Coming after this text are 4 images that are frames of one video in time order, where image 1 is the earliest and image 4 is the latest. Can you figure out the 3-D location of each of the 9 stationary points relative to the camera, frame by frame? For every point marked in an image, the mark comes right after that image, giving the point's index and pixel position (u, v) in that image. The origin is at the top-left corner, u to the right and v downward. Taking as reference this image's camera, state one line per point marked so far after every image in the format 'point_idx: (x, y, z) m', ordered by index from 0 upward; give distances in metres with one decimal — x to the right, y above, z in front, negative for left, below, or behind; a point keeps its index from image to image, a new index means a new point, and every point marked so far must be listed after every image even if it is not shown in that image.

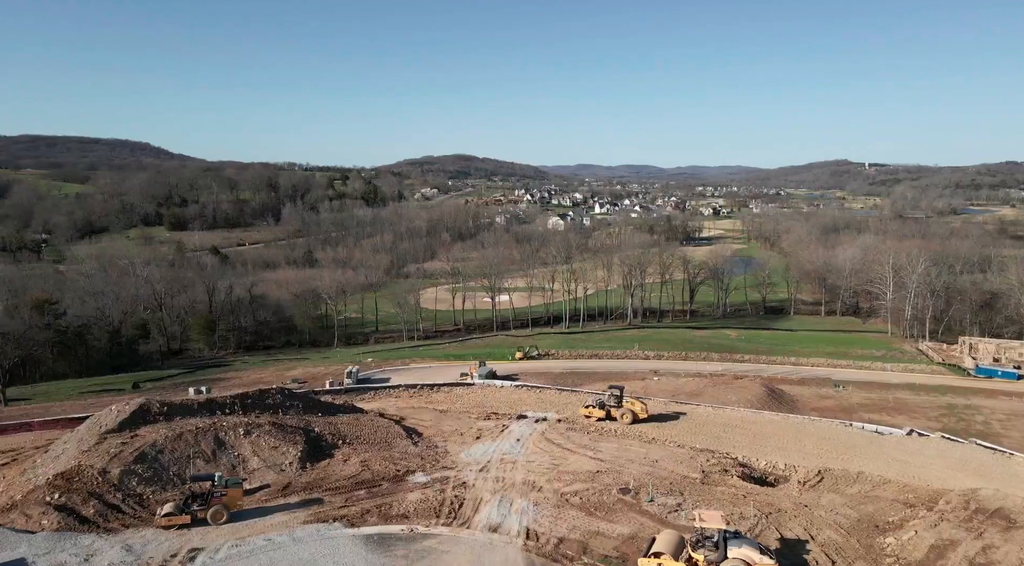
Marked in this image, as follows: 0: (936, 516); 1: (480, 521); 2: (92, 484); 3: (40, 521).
0: (+11.4, -6.3, +18.5) m
1: (-0.9, -6.6, +19.4) m
2: (-11.7, -5.6, +19.5) m
3: (-12.2, -6.1, +18.1) m
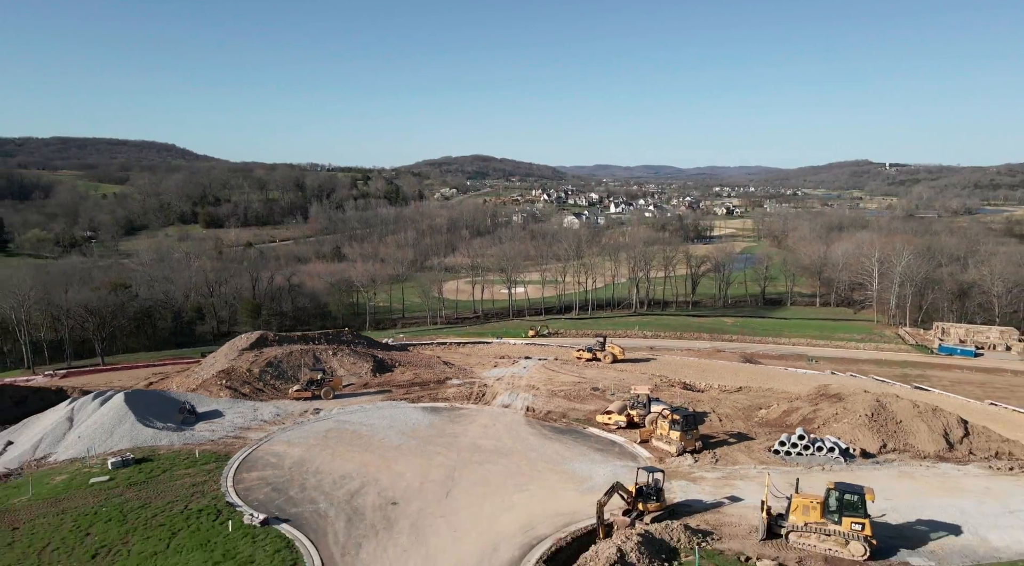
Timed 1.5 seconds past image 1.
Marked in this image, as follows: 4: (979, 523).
0: (+11.6, -4.8, +28.2) m
1: (-0.7, -5.0, +29.4) m
2: (-11.4, -4.0, +29.8) m
3: (-12.0, -4.5, +28.5) m
4: (+12.1, -6.2, +18.1) m
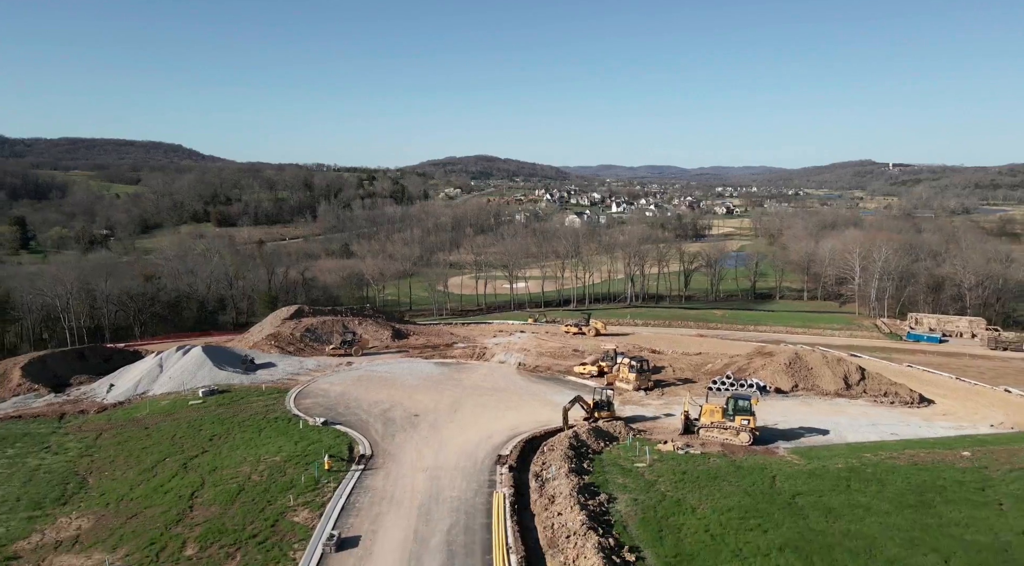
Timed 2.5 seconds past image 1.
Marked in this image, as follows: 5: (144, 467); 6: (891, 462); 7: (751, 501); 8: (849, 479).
0: (+11.3, -3.7, +34.8) m
1: (-0.9, -4.0, +36.1) m
2: (-11.7, -2.9, +36.5) m
3: (-12.3, -3.4, +35.2) m
4: (+11.8, -5.2, +24.7) m
5: (-10.5, -5.2, +19.9) m
6: (+10.5, -5.0, +19.3) m
7: (+5.7, -5.1, +16.4) m
8: (+8.7, -5.0, +17.9) m
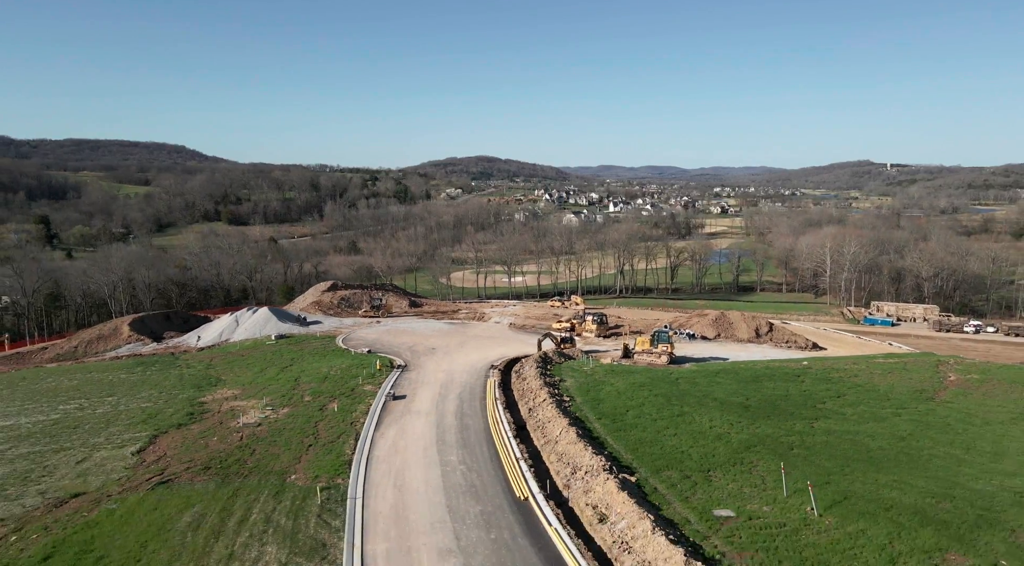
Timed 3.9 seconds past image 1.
0: (+10.8, -2.2, +44.6) m
1: (-1.4, -2.5, +45.8) m
2: (-12.1, -1.5, +46.3) m
3: (-12.7, -2.0, +45.0) m
4: (+11.3, -3.7, +34.4) m
5: (-11.0, -3.8, +29.7) m
6: (+10.0, -3.5, +29.1) m
7: (+5.2, -3.7, +26.2) m
8: (+8.2, -3.6, +27.7) m
